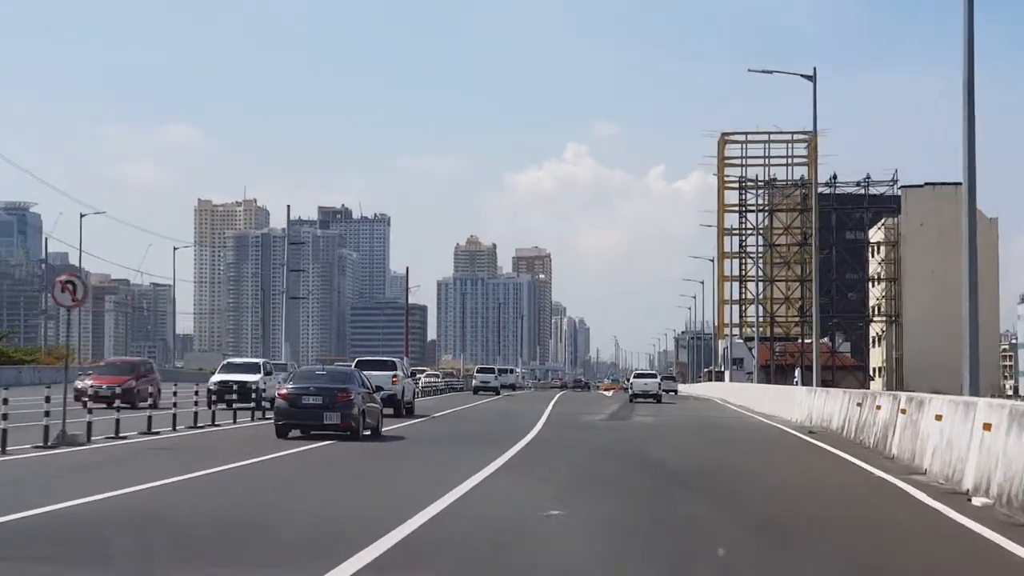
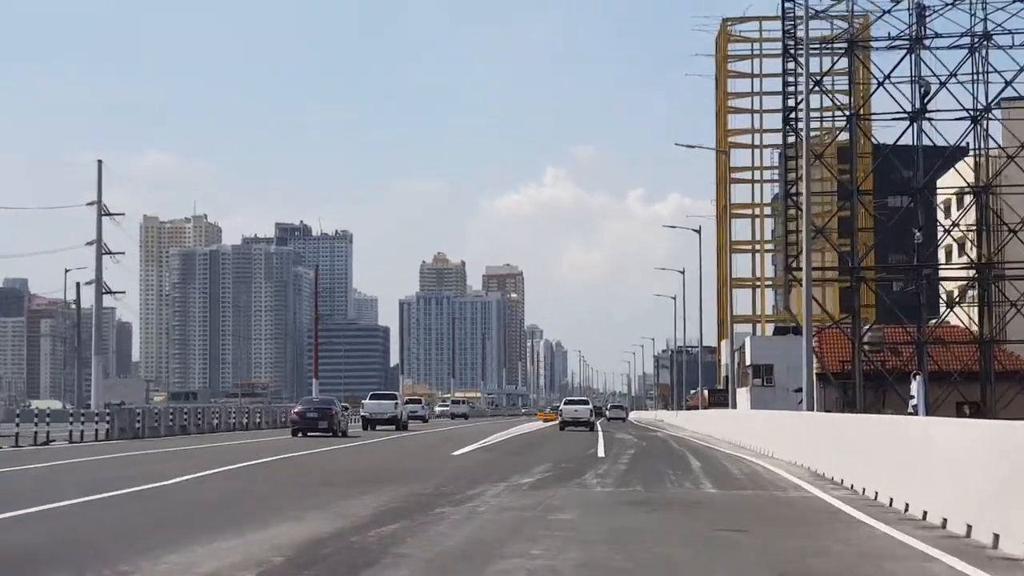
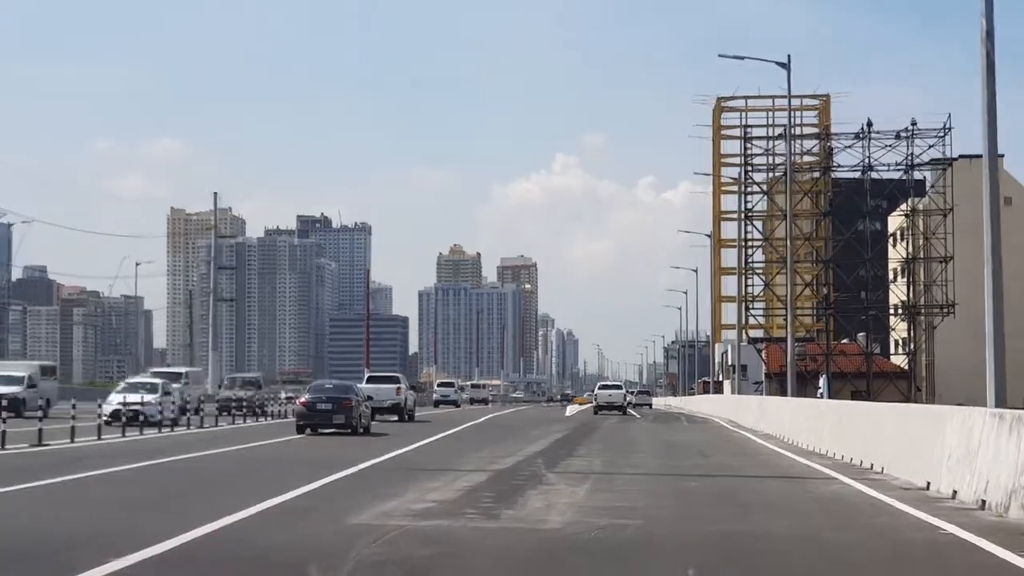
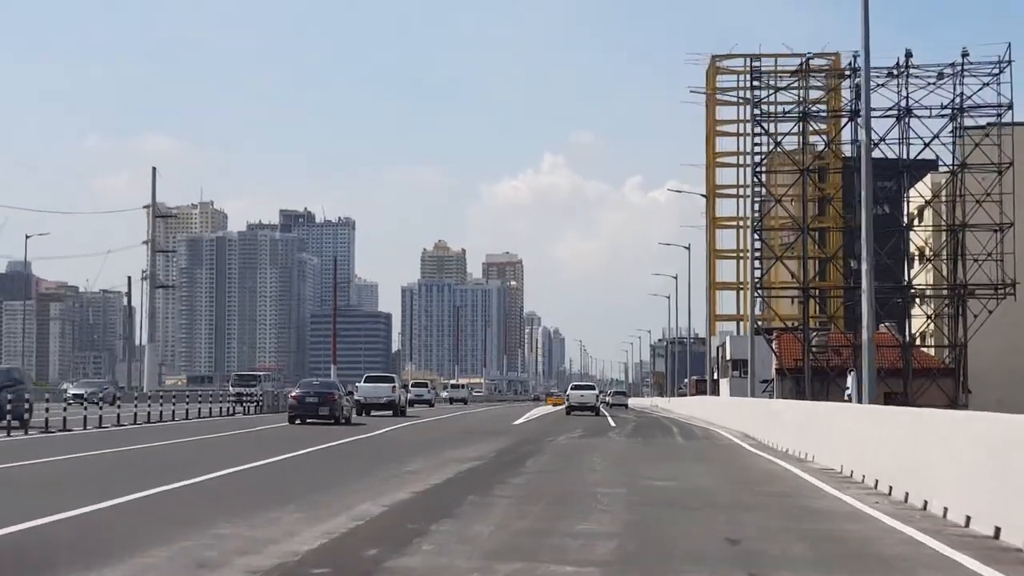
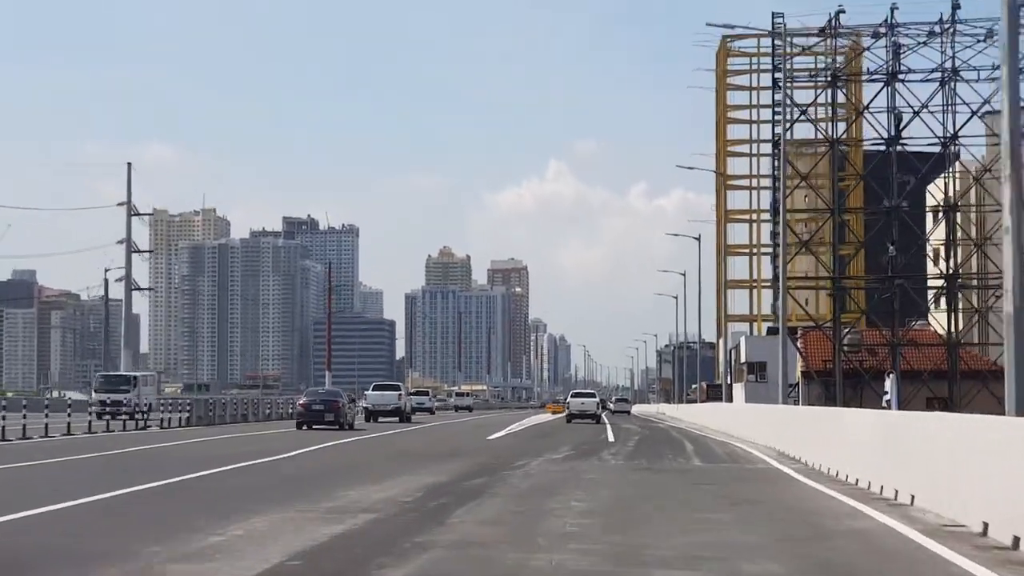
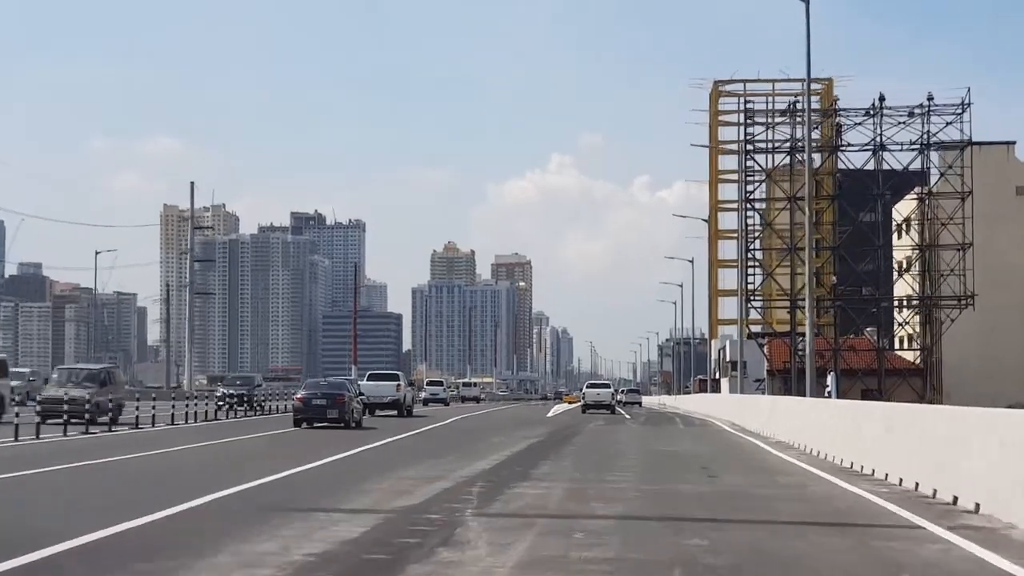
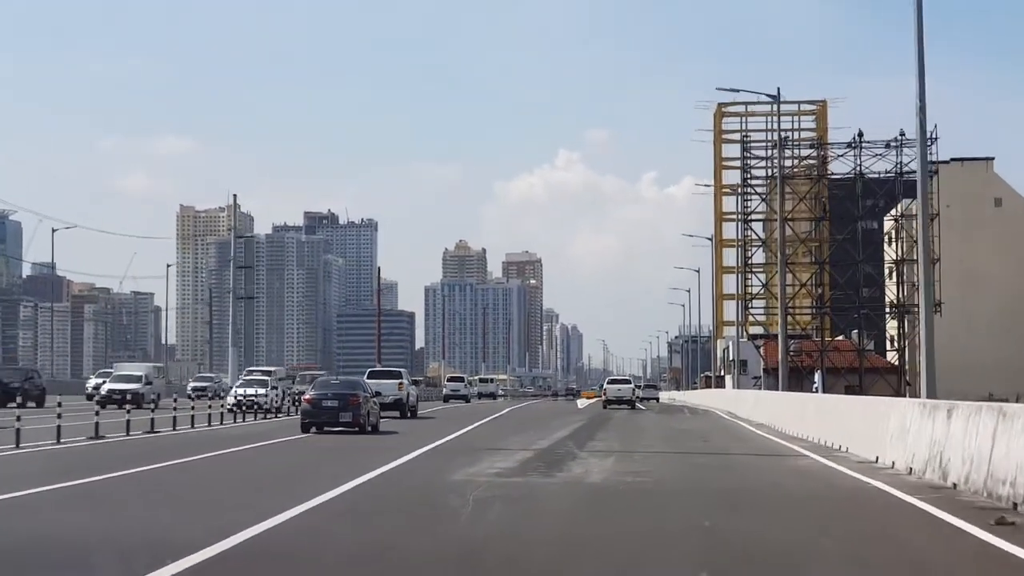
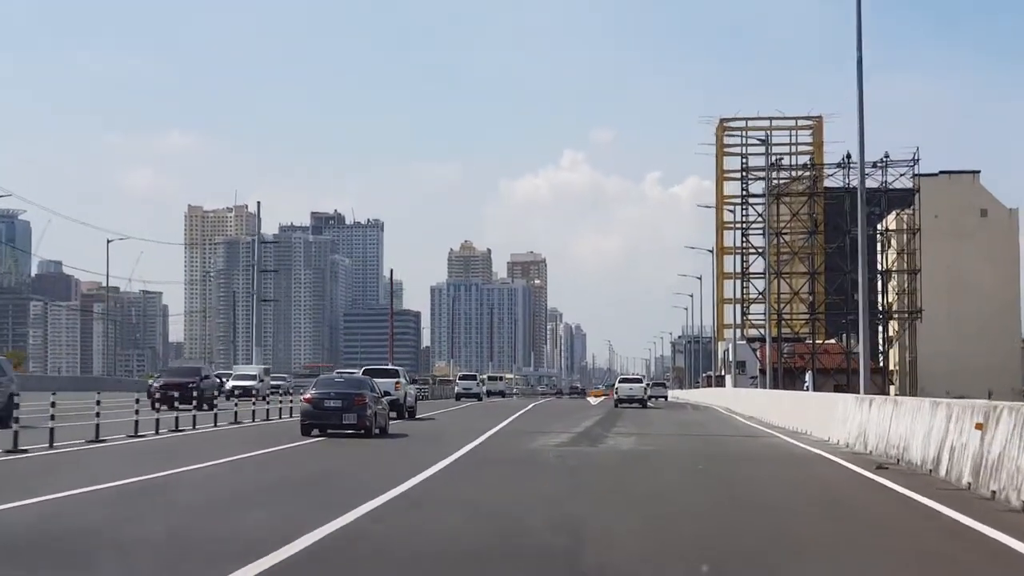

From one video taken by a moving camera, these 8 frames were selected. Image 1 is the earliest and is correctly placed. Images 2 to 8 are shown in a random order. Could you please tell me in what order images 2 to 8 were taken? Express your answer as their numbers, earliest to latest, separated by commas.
8, 7, 3, 6, 4, 5, 2
